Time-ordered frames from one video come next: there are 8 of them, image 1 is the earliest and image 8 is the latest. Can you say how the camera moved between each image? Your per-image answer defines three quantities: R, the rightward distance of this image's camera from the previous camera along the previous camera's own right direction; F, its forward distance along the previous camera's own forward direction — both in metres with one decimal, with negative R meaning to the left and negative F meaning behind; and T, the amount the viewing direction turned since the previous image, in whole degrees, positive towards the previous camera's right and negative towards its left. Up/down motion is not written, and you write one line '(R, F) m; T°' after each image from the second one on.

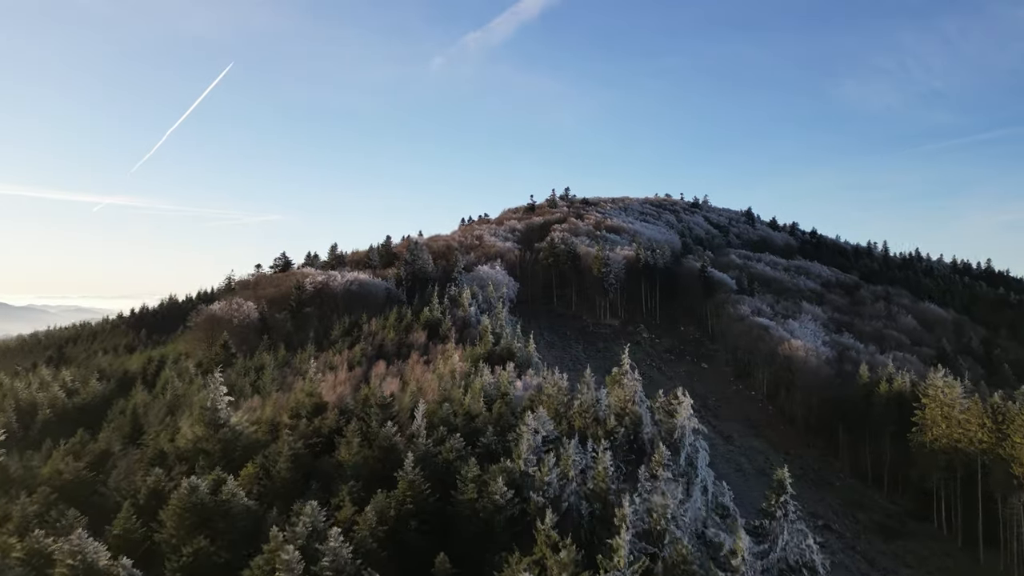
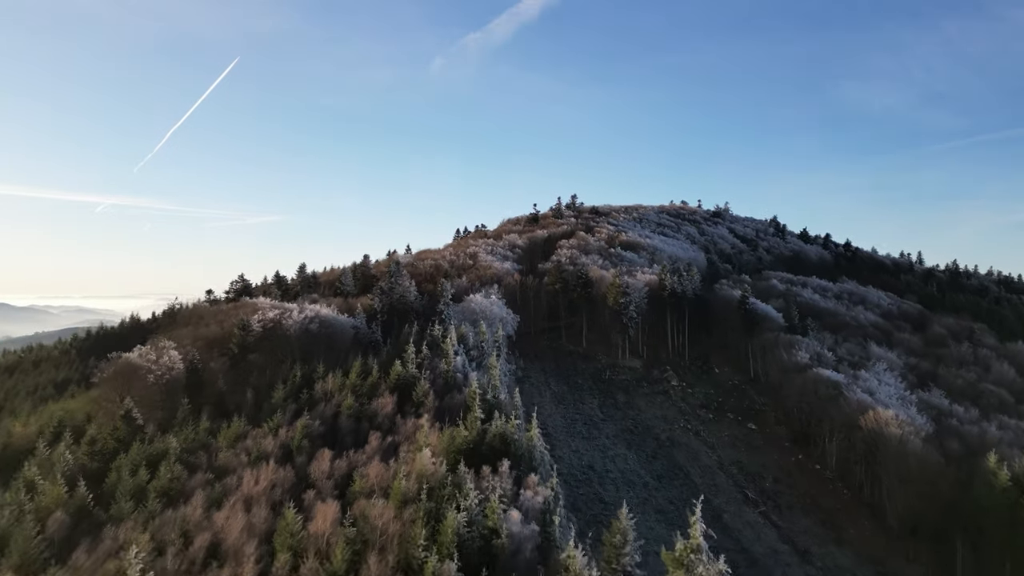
(+0.2, +6.4) m; 0°
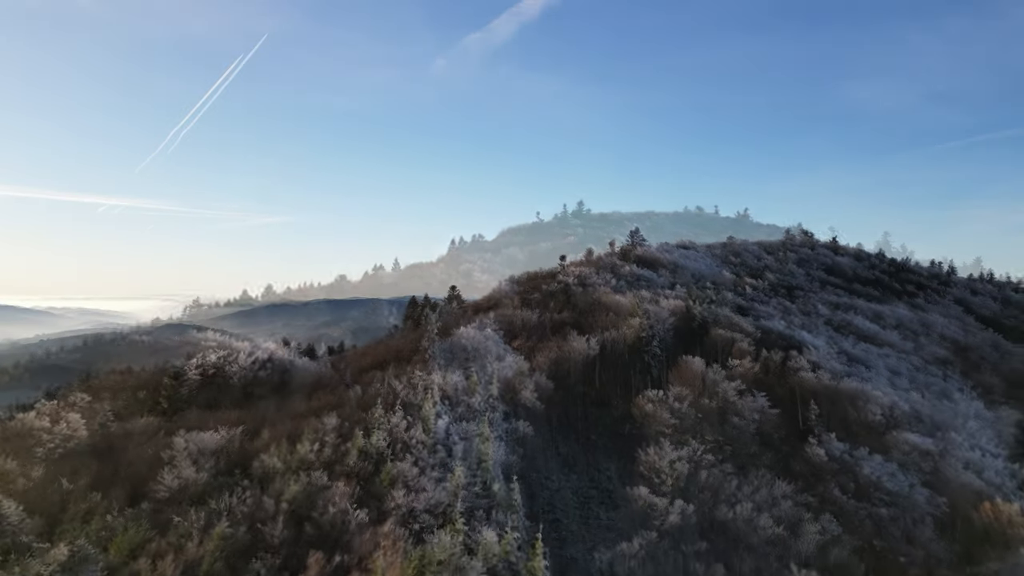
(+0.1, +5.0) m; 0°
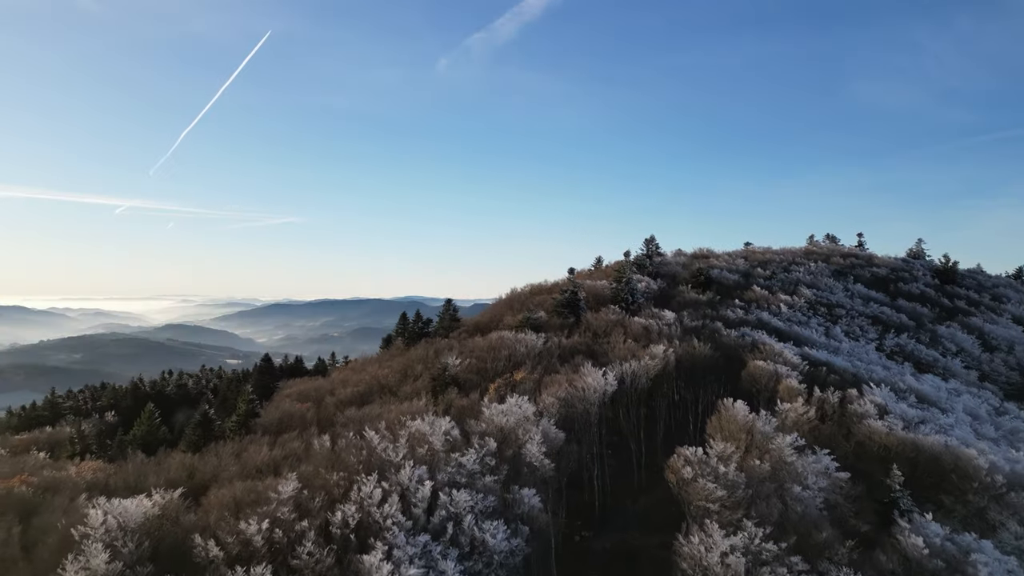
(0.0, +5.9) m; 0°
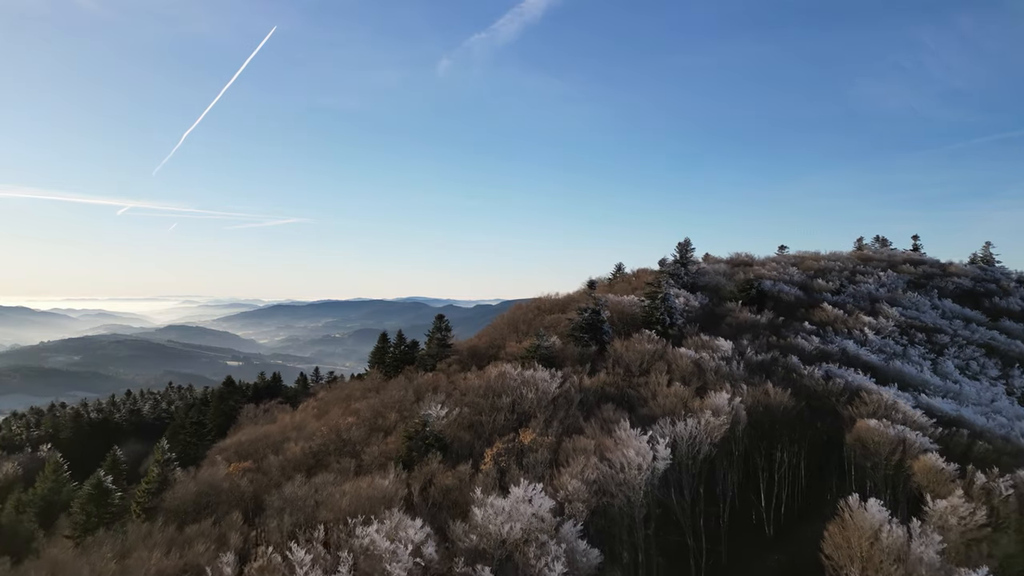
(-0.1, +9.5) m; 0°
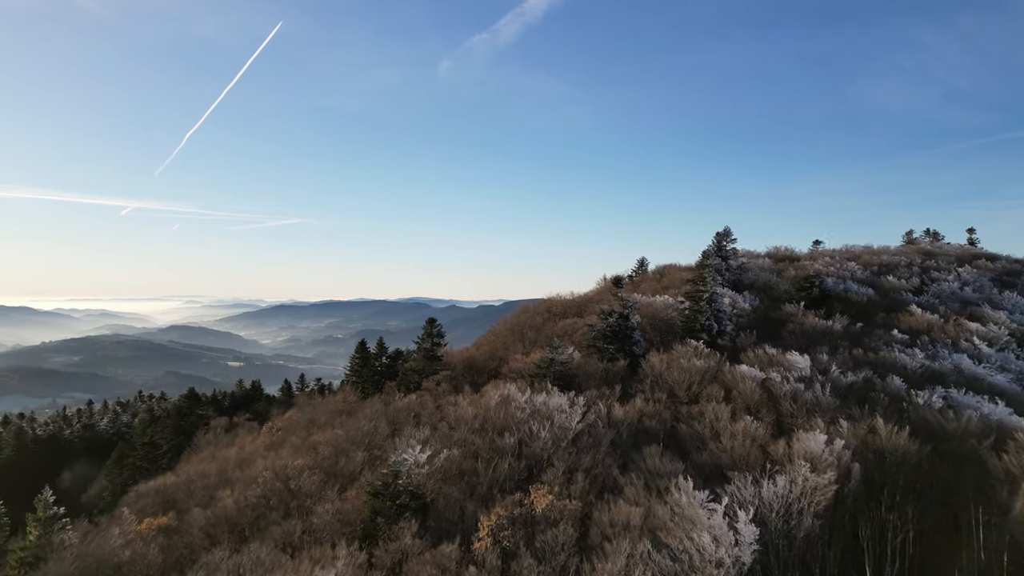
(-0.1, +7.3) m; 0°
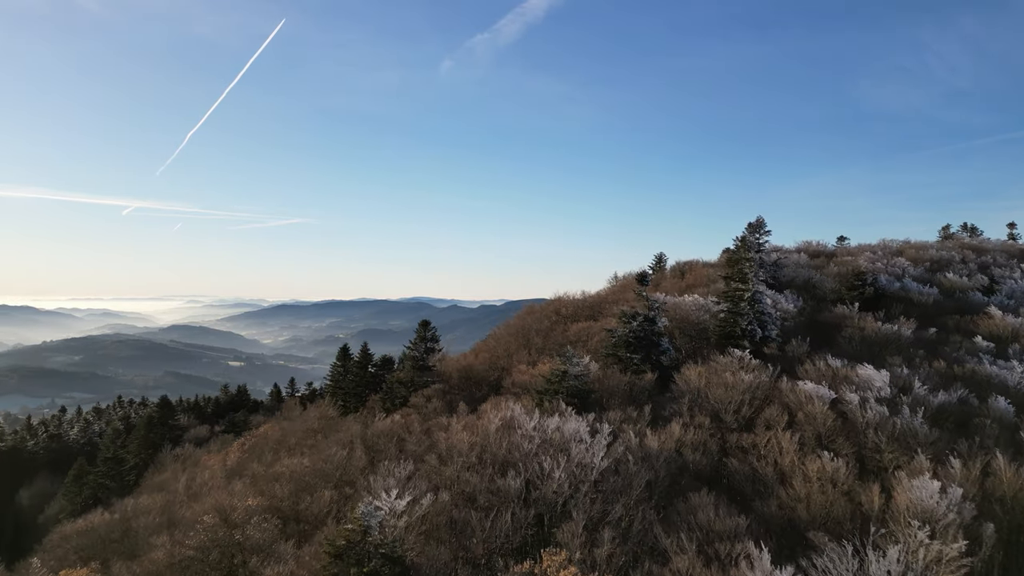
(-0.1, +4.4) m; 0°
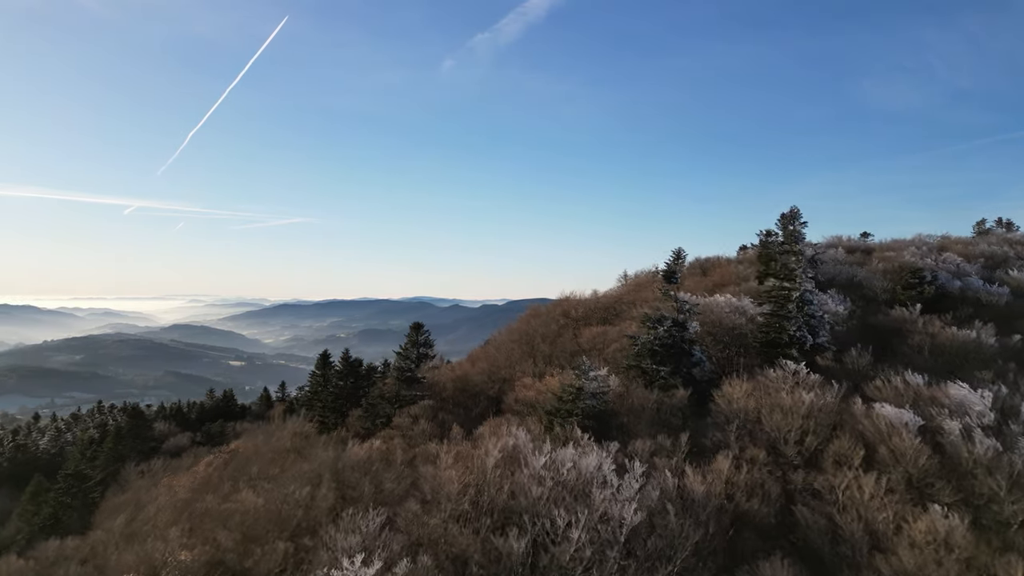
(0.0, +3.7) m; 0°
